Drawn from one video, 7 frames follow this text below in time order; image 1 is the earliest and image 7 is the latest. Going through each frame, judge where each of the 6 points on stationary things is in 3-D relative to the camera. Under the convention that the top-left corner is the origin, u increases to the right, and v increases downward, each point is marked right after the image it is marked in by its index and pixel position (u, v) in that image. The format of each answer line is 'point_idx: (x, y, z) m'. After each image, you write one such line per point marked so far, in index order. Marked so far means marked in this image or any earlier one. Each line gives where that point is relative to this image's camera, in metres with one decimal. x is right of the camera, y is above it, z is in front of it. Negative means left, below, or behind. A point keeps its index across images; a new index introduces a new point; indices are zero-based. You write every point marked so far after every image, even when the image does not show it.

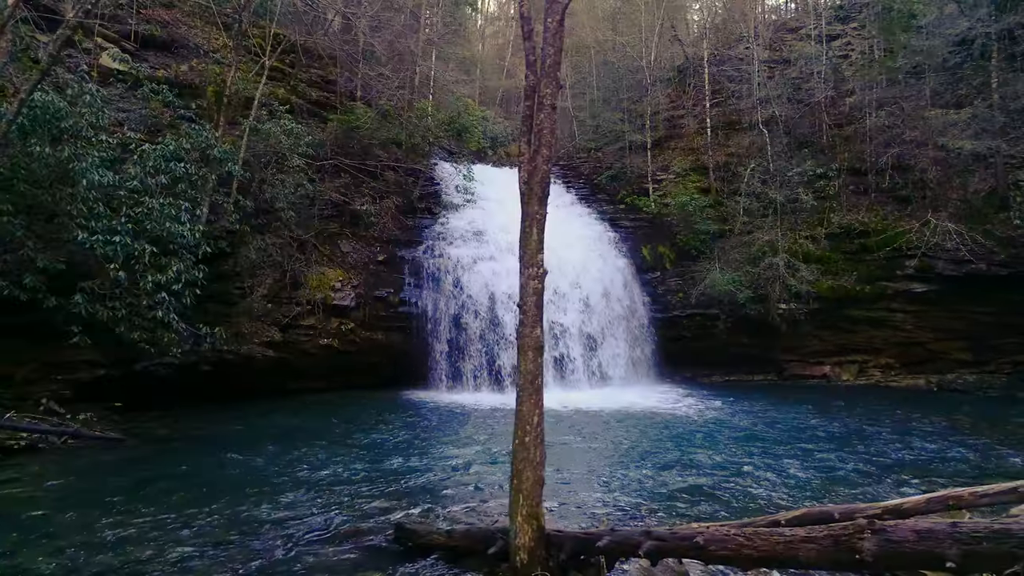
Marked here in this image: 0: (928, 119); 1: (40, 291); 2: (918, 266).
0: (+8.4, +3.4, +14.4) m
1: (-5.9, 0.0, +8.9) m
2: (+7.8, +0.4, +13.8) m
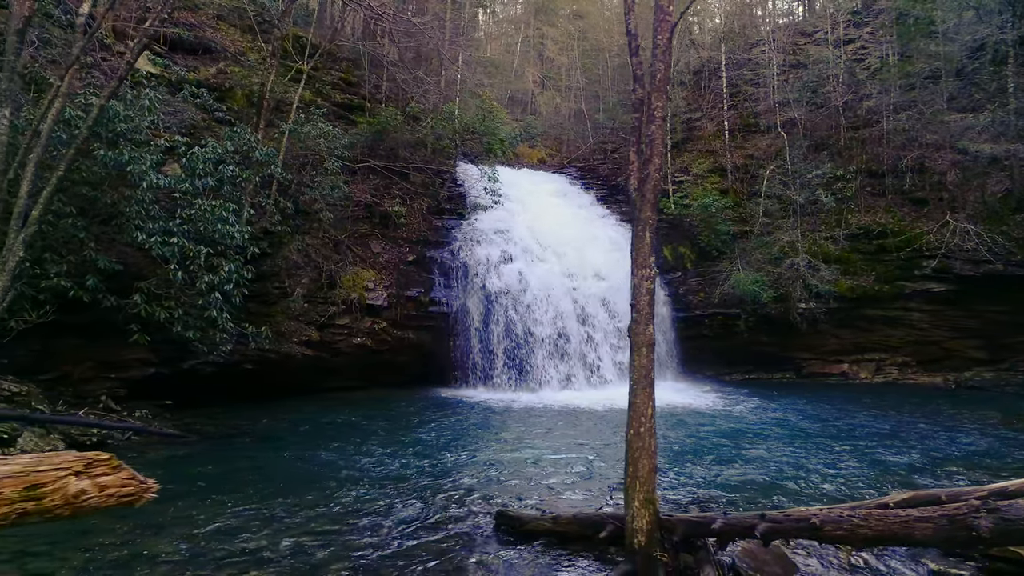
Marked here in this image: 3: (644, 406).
0: (+9.0, +3.4, +14.7) m
1: (-5.3, 0.0, +9.2) m
2: (+8.4, +0.4, +14.1) m
3: (+0.8, -0.7, +4.2) m
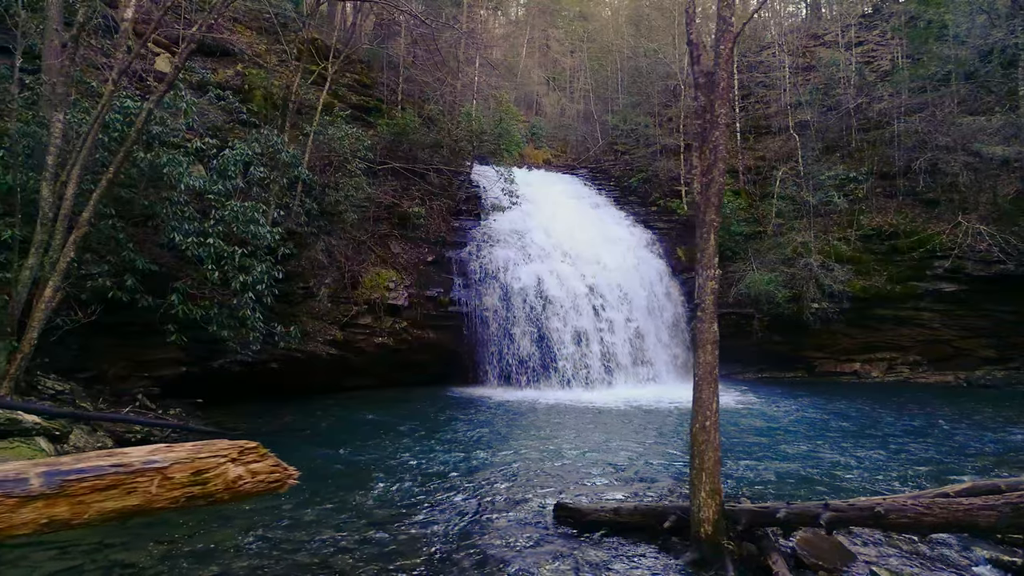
0: (+9.4, +3.4, +15.0) m
1: (-4.8, 0.0, +9.3) m
2: (+8.7, +0.4, +14.3) m
3: (+1.2, -0.7, +4.4) m
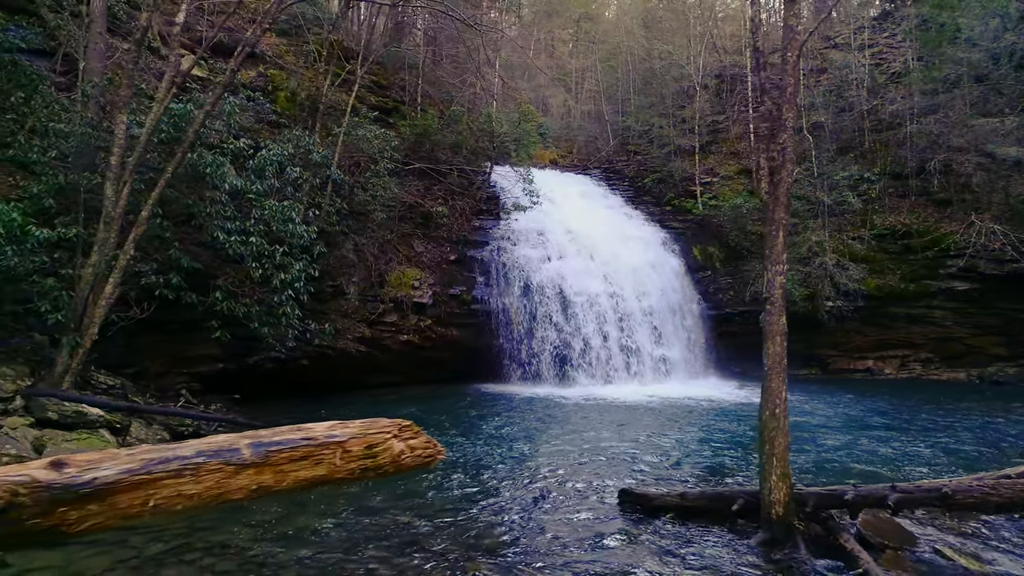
0: (+9.8, +3.4, +15.2) m
1: (-4.4, 0.0, +9.5) m
2: (+9.2, +0.5, +14.6) m
3: (+1.7, -0.6, +4.6) m
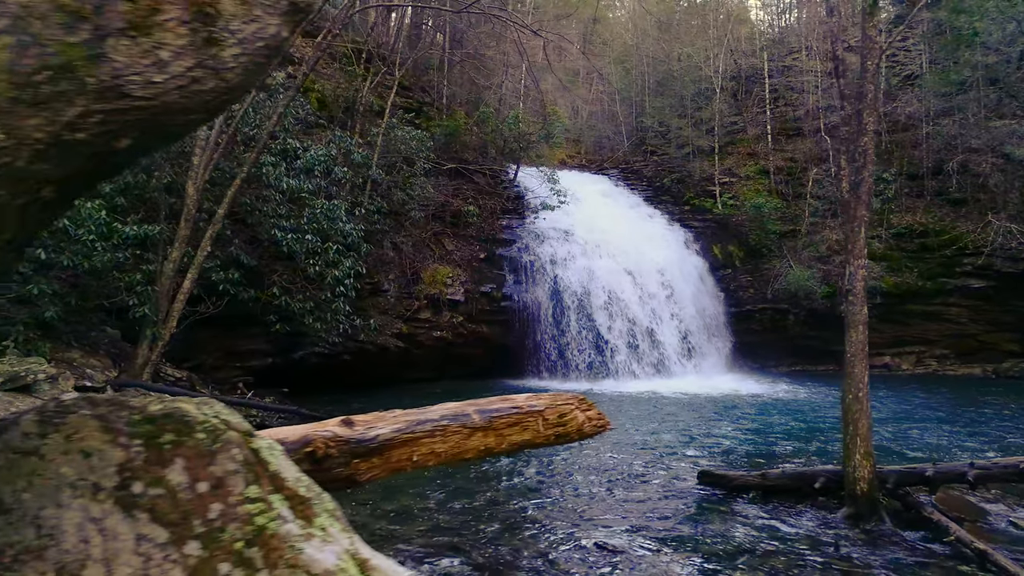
0: (+10.4, +3.5, +15.7) m
1: (-3.7, 0.0, +9.8) m
2: (+9.8, +0.5, +15.0) m
3: (+2.4, -0.6, +5.0) m
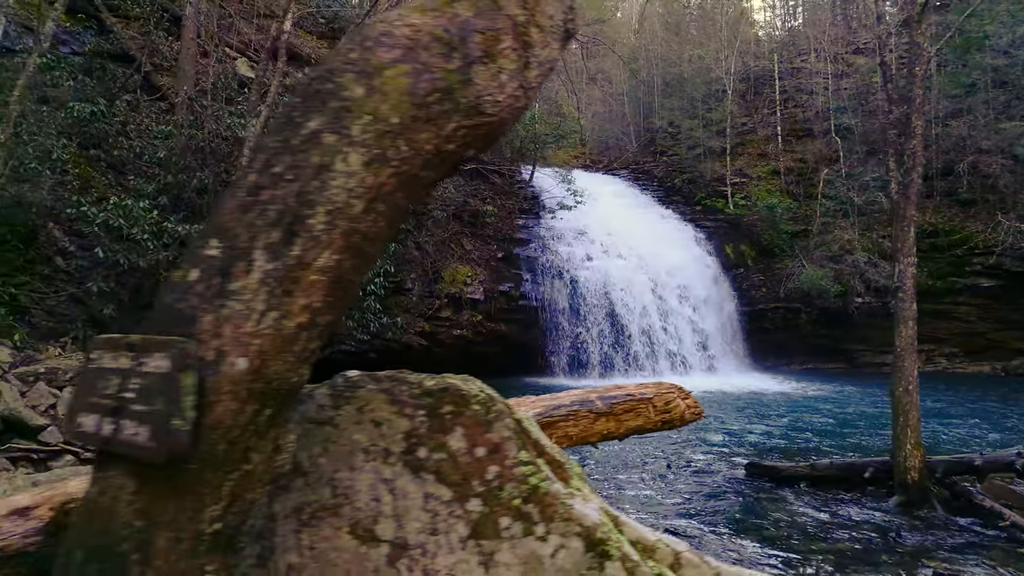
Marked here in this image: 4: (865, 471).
0: (+10.8, +3.5, +15.9) m
1: (-3.3, +0.1, +10.0) m
2: (+10.2, +0.6, +15.3) m
3: (+2.9, -0.6, +5.2) m
4: (+2.7, -1.4, +5.5) m
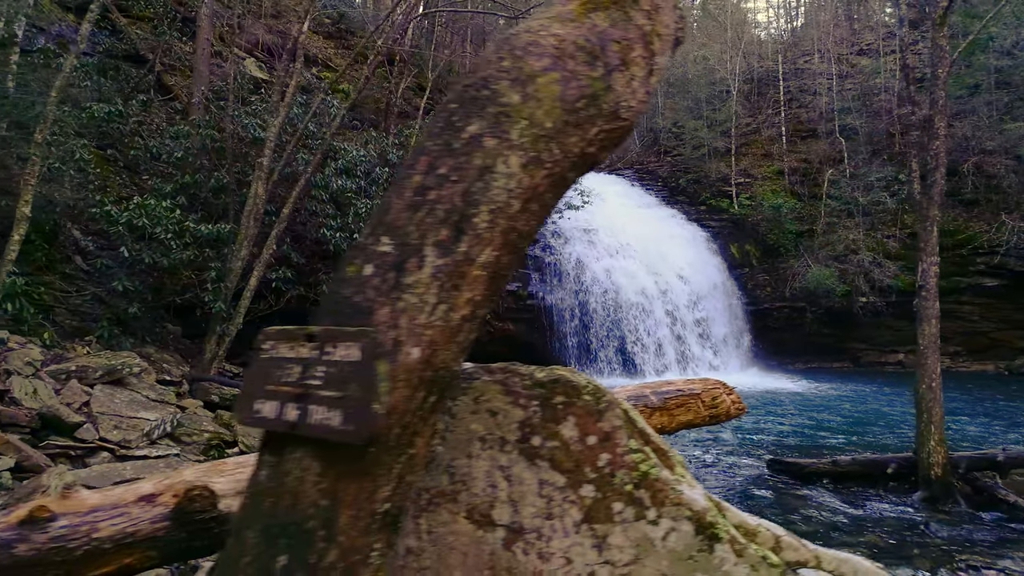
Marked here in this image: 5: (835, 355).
0: (+11.0, +3.5, +16.0) m
1: (-3.1, +0.1, +10.0) m
2: (+10.4, +0.6, +15.4) m
3: (+3.1, -0.6, +5.3) m
4: (+2.9, -1.4, +5.5) m
5: (+7.8, -1.6, +17.2) m
